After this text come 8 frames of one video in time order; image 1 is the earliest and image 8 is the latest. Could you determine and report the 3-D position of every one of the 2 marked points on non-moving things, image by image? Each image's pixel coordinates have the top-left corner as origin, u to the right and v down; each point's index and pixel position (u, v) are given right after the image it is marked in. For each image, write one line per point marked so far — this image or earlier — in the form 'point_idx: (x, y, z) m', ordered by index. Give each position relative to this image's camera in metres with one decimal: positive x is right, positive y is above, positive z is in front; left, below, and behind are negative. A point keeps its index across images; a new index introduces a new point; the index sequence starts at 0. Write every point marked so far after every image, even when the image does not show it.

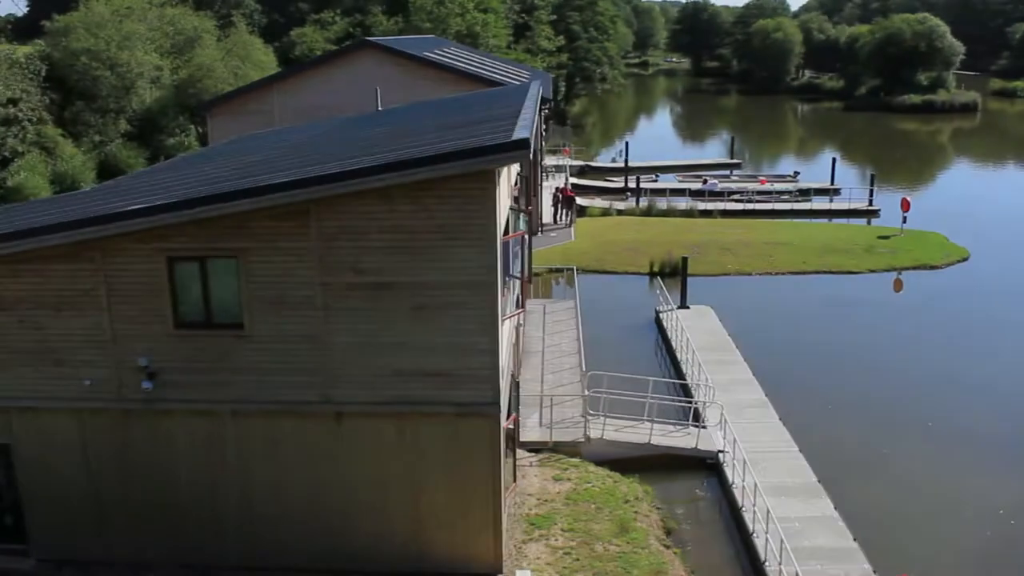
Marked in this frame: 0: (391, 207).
0: (-1.3, +0.8, +10.8) m
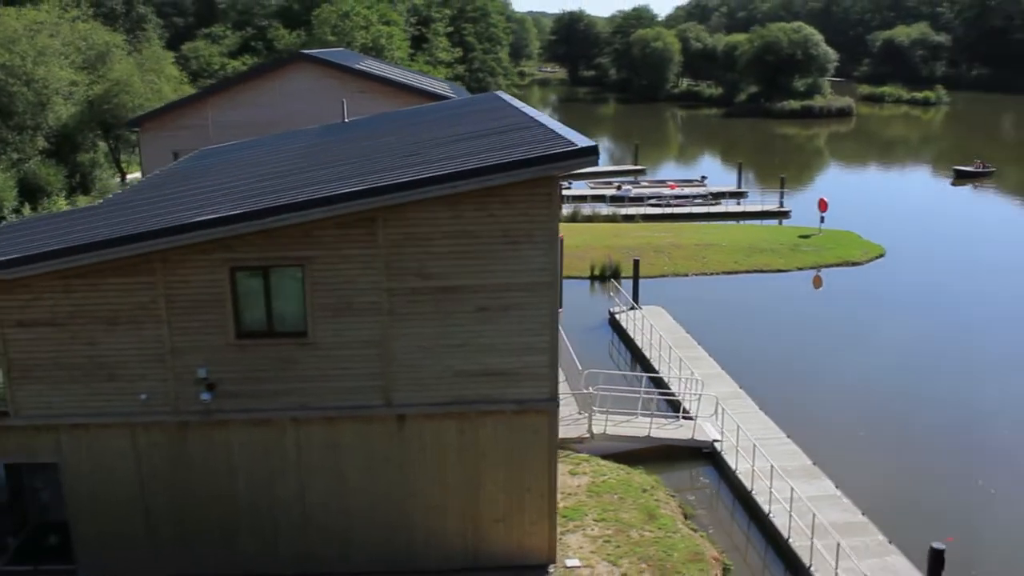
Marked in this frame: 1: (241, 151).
0: (-0.6, +0.8, +11.2) m
1: (-4.8, +2.5, +18.2) m
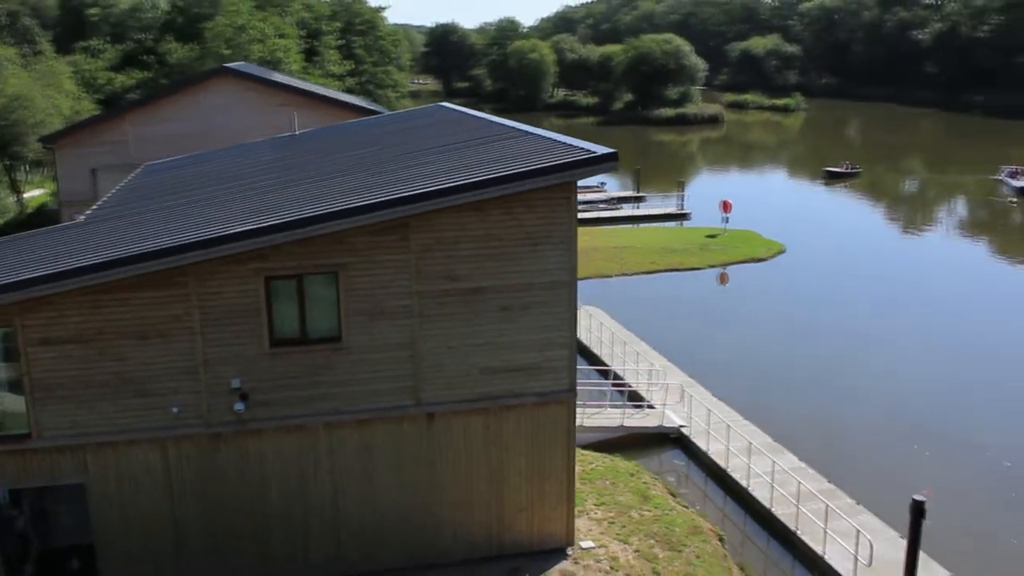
0: (-0.3, +0.8, +11.8) m
1: (-5.5, +2.2, +18.2) m
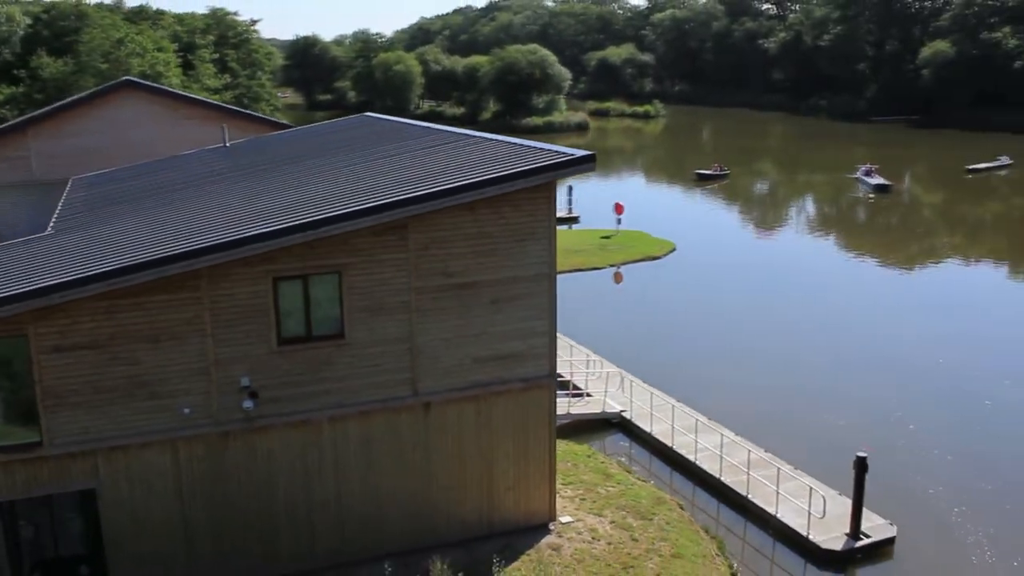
0: (-0.5, +0.9, +12.7) m
1: (-6.5, +2.0, +18.3) m
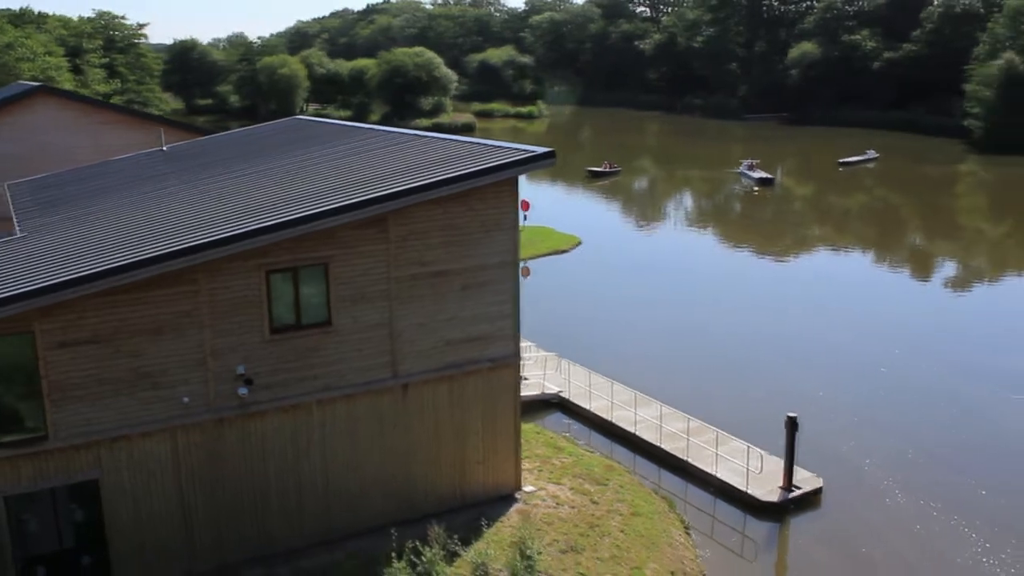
0: (-0.9, +1.0, +13.8) m
1: (-7.6, +2.0, +18.7) m
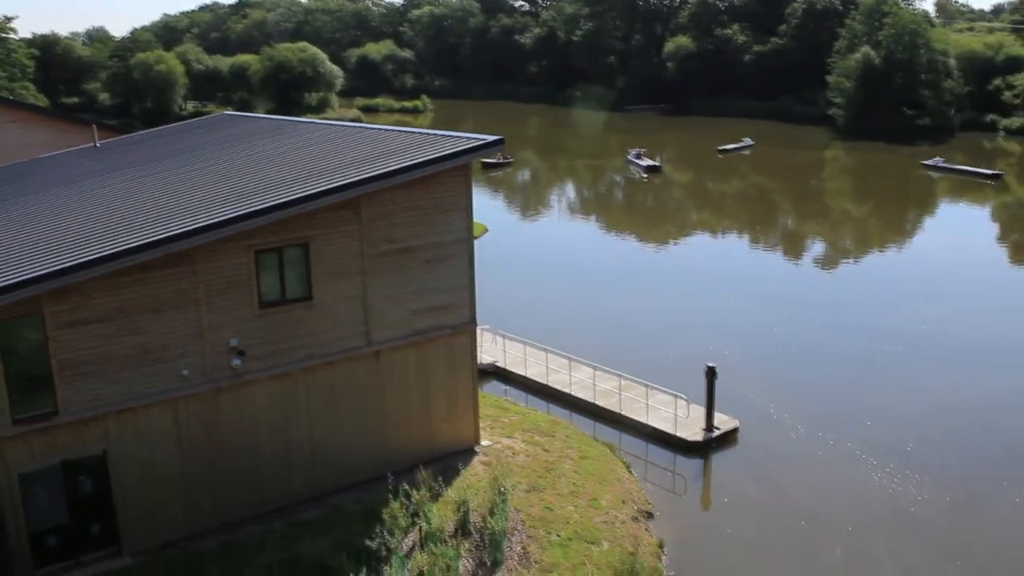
0: (-1.5, +1.4, +15.4) m
1: (-8.8, +2.1, +19.4) m
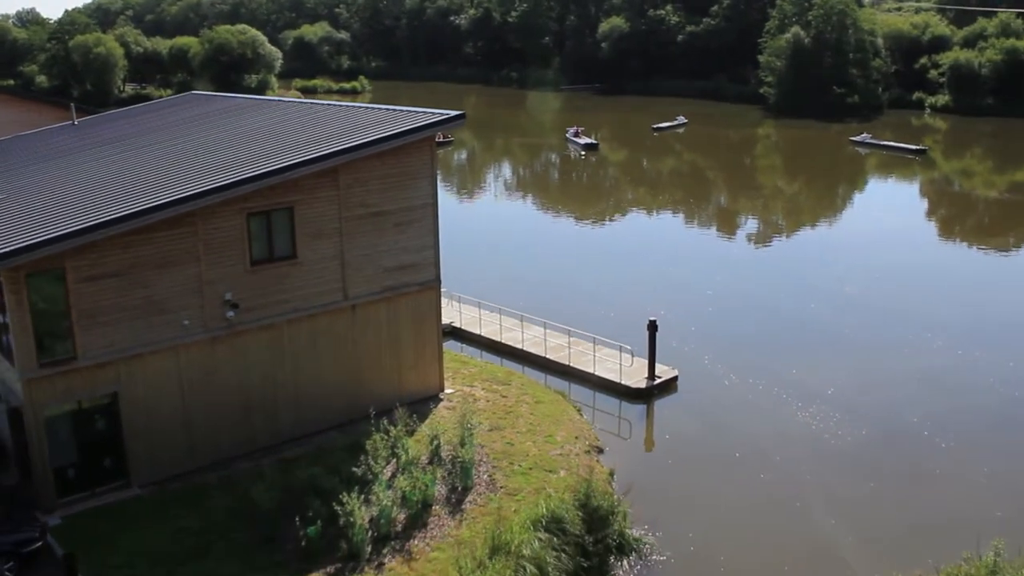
0: (-2.2, +2.1, +17.0) m
1: (-9.7, +2.7, +20.6) m
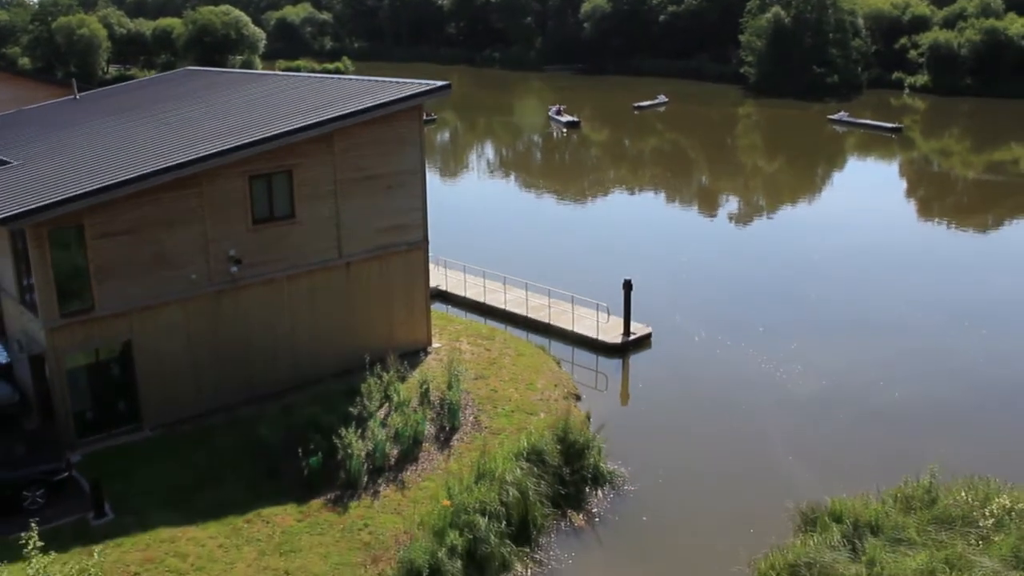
0: (-2.5, +2.9, +18.3) m
1: (-10.0, +3.5, +21.8) m
